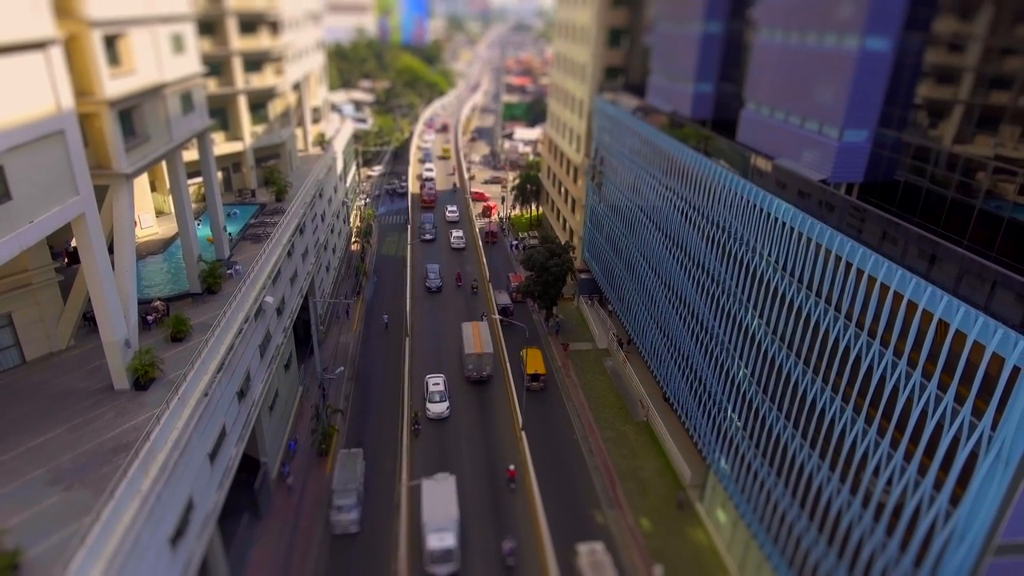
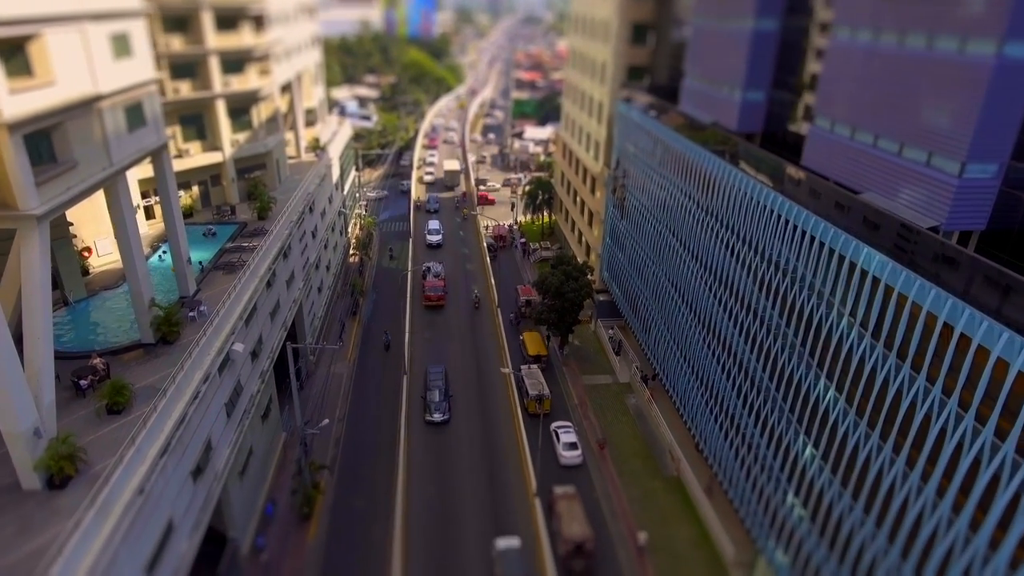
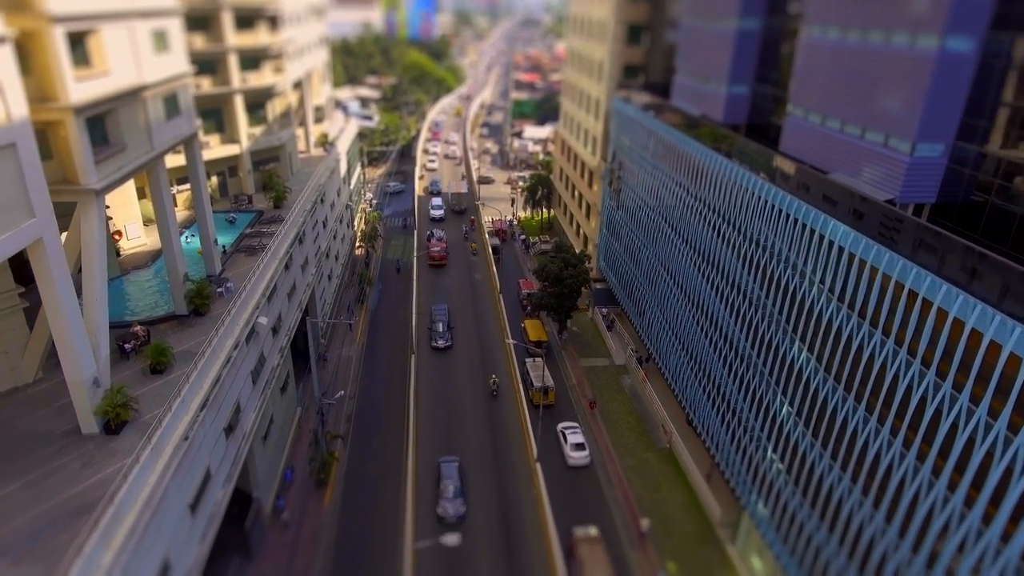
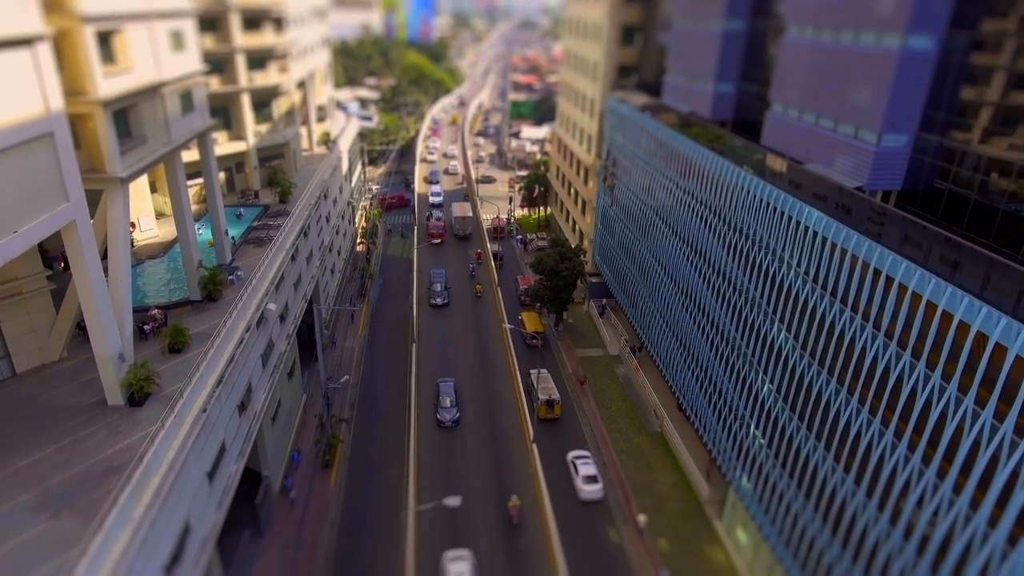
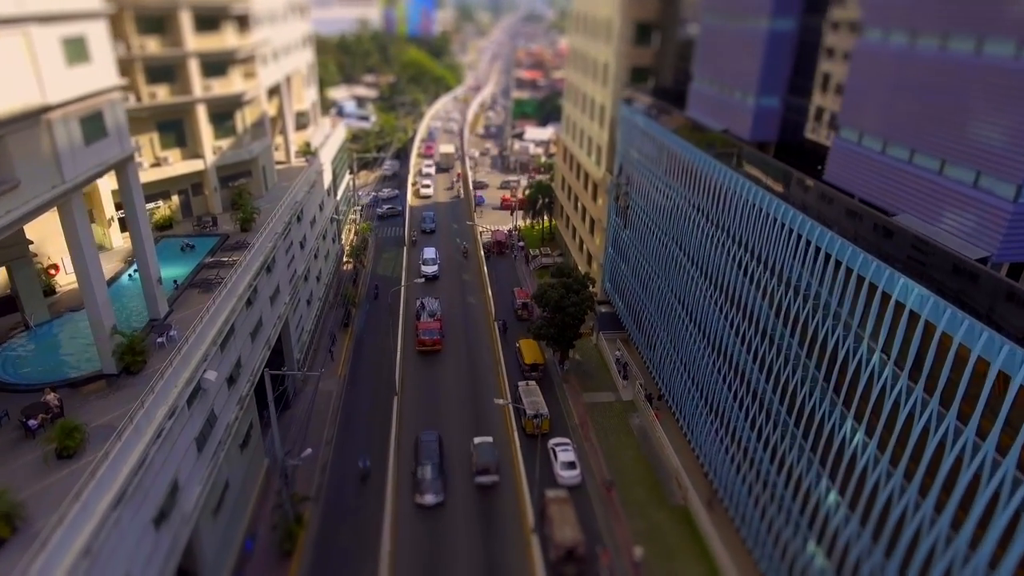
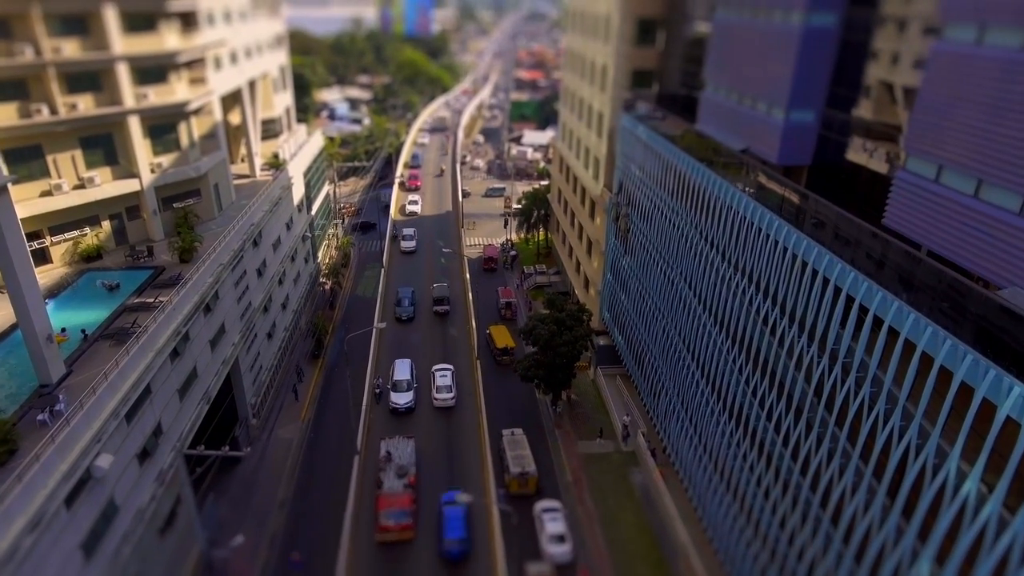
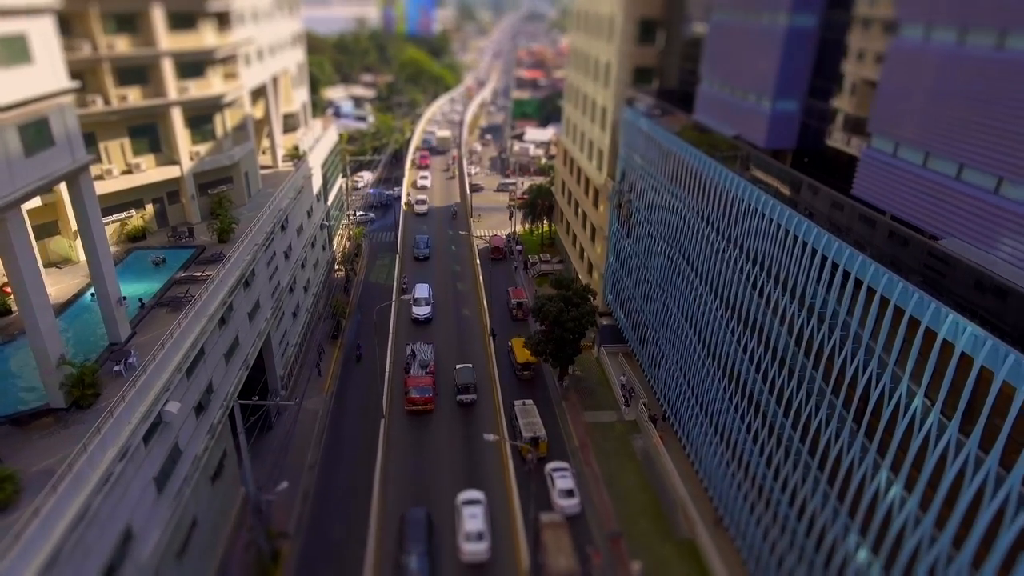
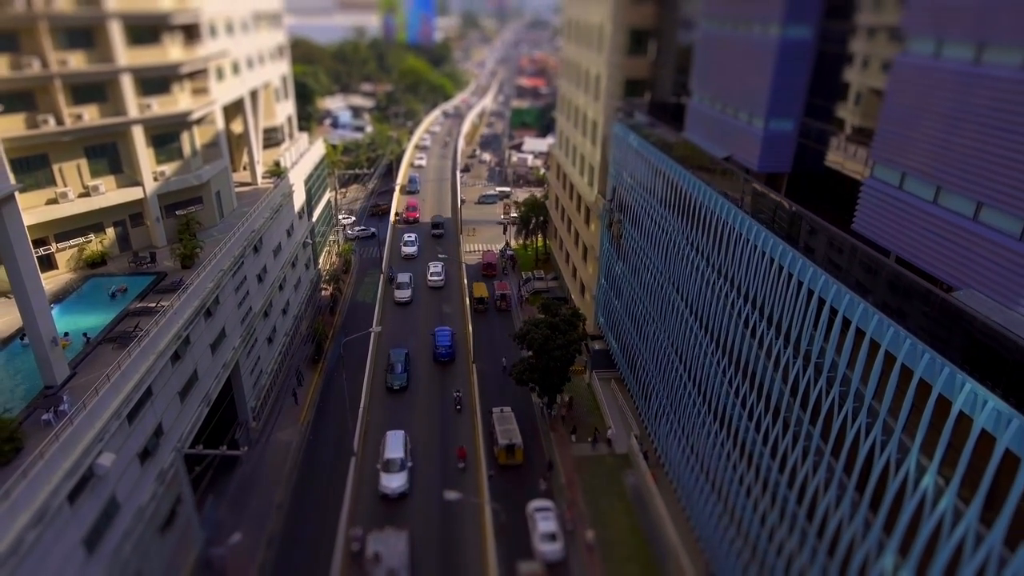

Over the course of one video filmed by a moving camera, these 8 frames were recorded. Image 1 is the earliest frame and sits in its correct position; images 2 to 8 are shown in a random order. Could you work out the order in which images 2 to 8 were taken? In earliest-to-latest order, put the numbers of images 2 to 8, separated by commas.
4, 3, 2, 5, 7, 6, 8
